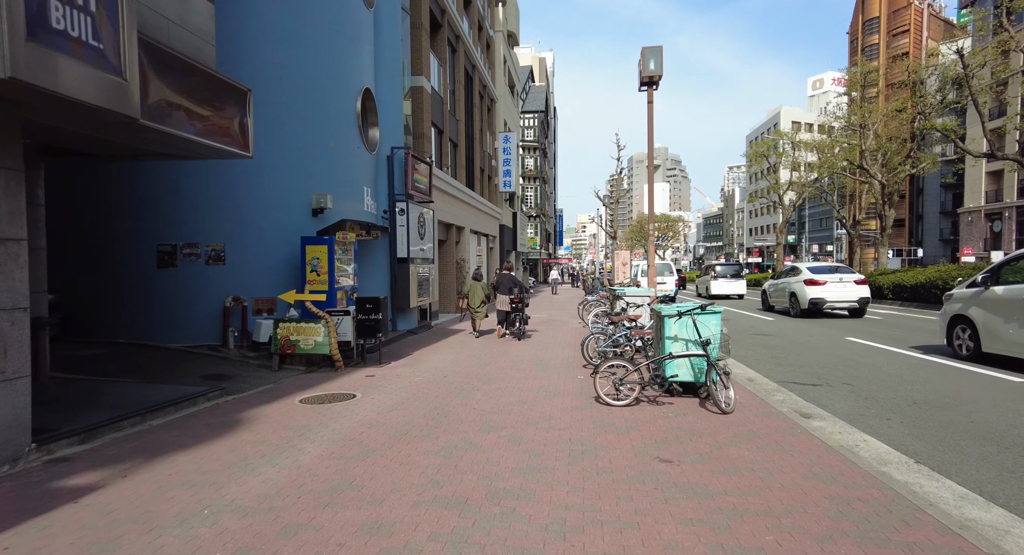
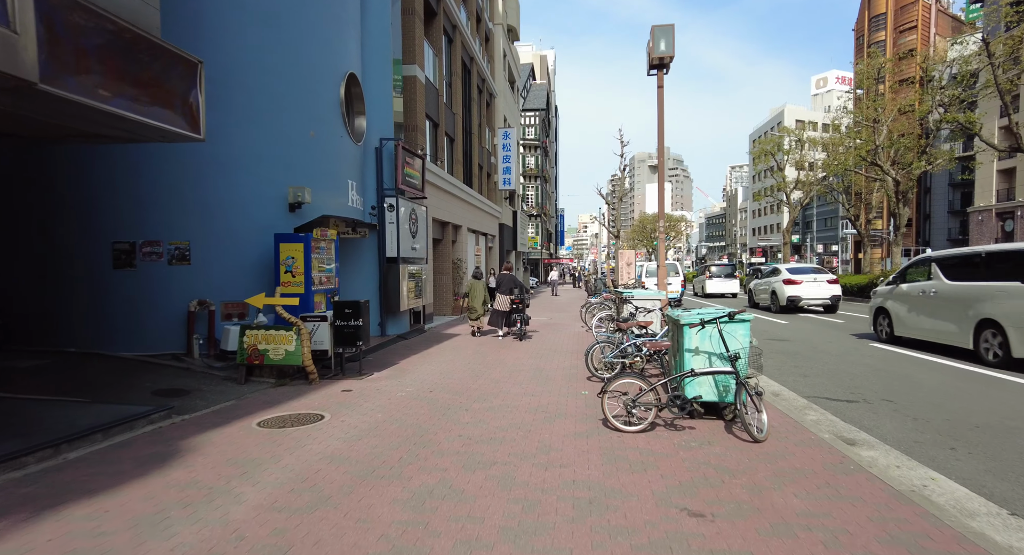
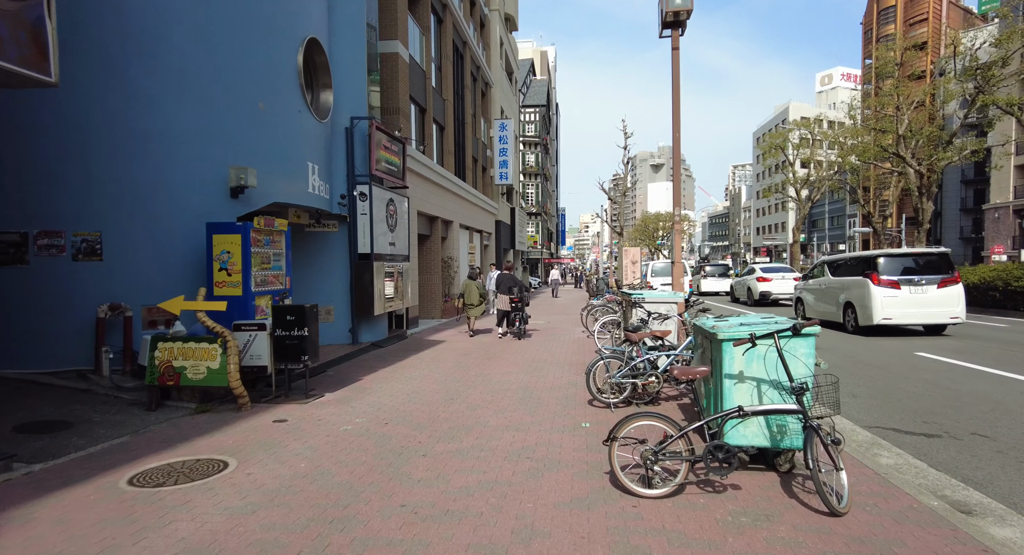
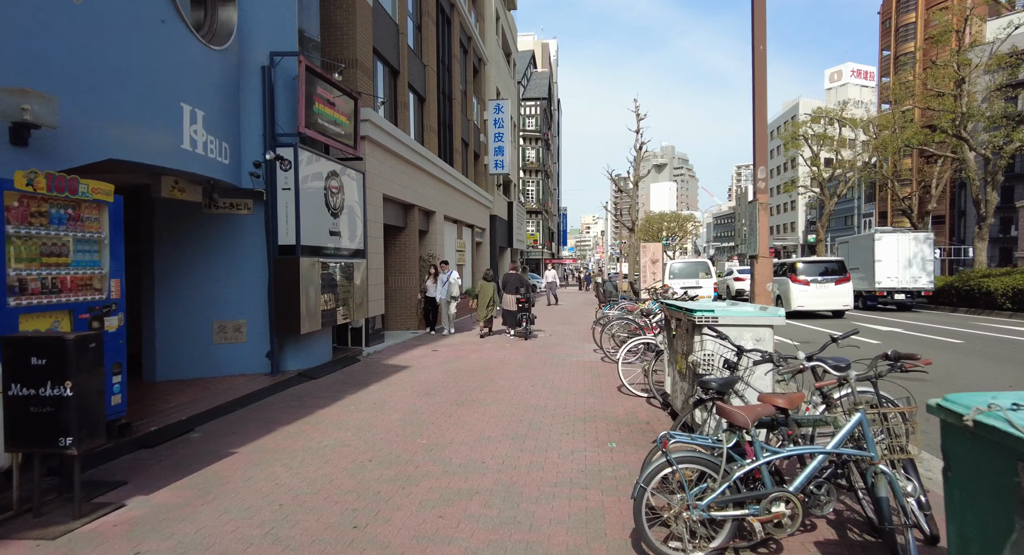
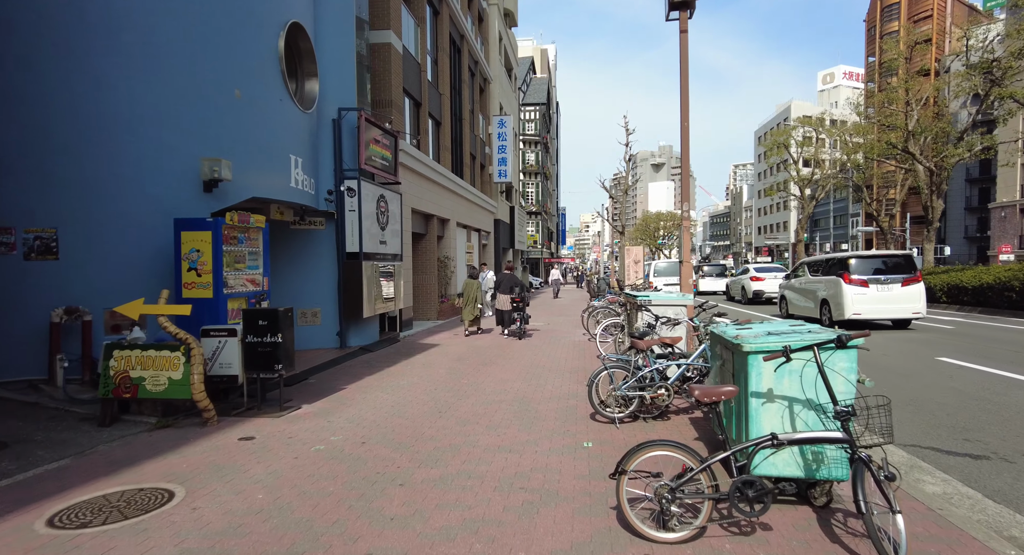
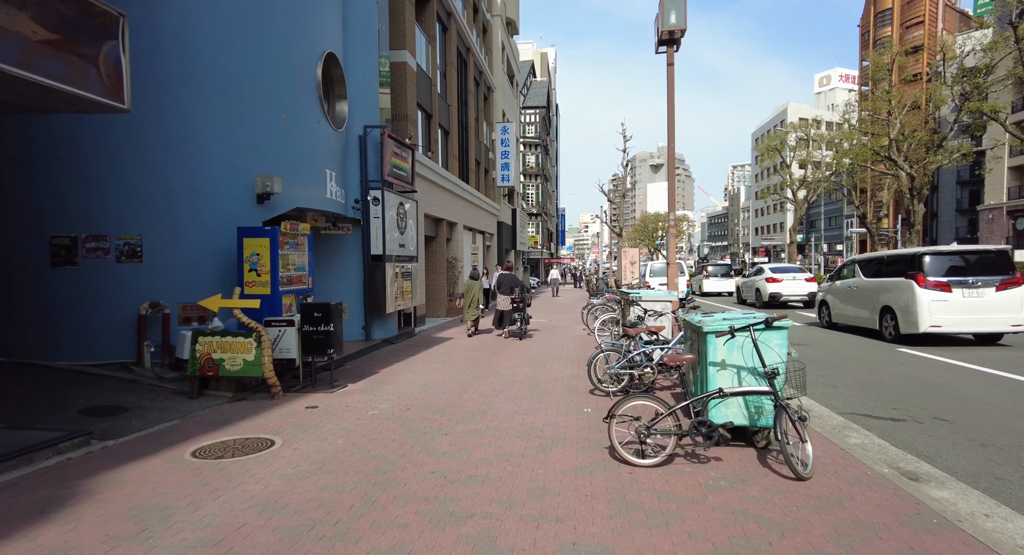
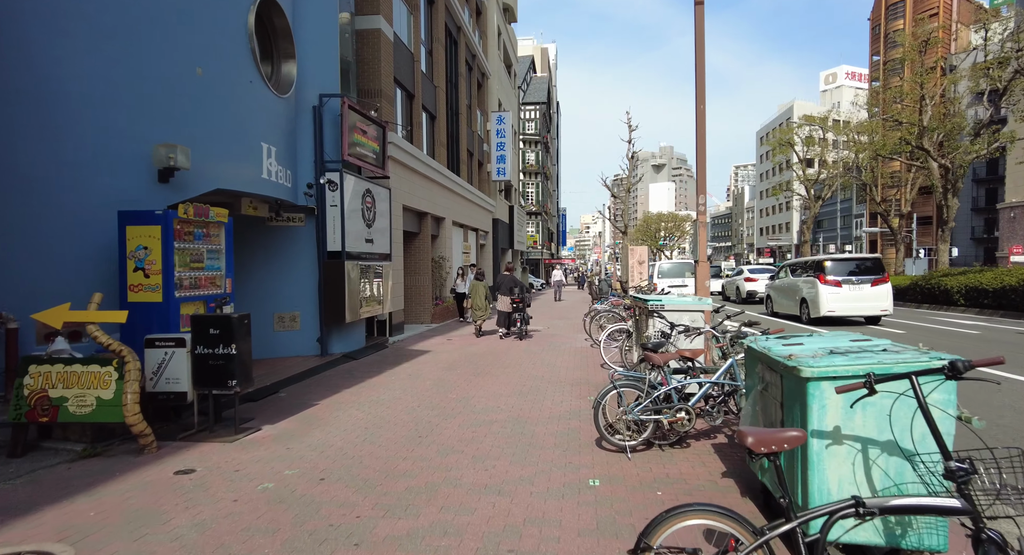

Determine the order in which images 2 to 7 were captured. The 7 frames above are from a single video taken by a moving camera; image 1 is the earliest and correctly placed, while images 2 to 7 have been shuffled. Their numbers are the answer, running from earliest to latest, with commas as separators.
2, 6, 3, 5, 7, 4
